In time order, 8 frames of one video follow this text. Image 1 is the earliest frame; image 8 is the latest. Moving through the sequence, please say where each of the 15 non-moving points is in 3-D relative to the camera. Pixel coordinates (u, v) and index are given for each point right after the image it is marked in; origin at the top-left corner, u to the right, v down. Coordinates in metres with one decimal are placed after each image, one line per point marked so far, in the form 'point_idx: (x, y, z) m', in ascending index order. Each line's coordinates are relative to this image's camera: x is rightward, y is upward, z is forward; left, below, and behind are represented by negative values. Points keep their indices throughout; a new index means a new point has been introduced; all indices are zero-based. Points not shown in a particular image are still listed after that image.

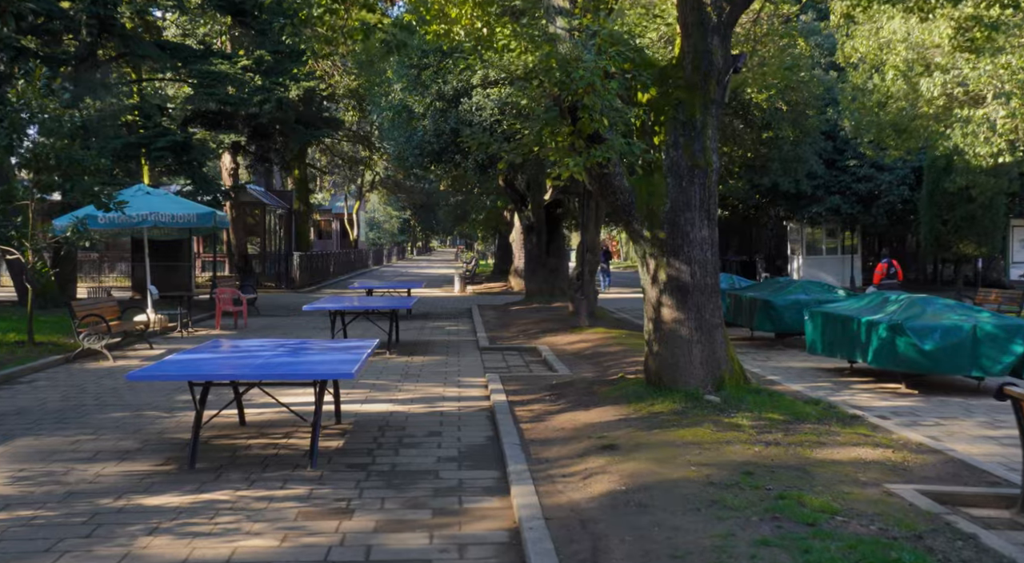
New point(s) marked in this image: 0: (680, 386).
0: (+1.6, -1.0, +9.8) m
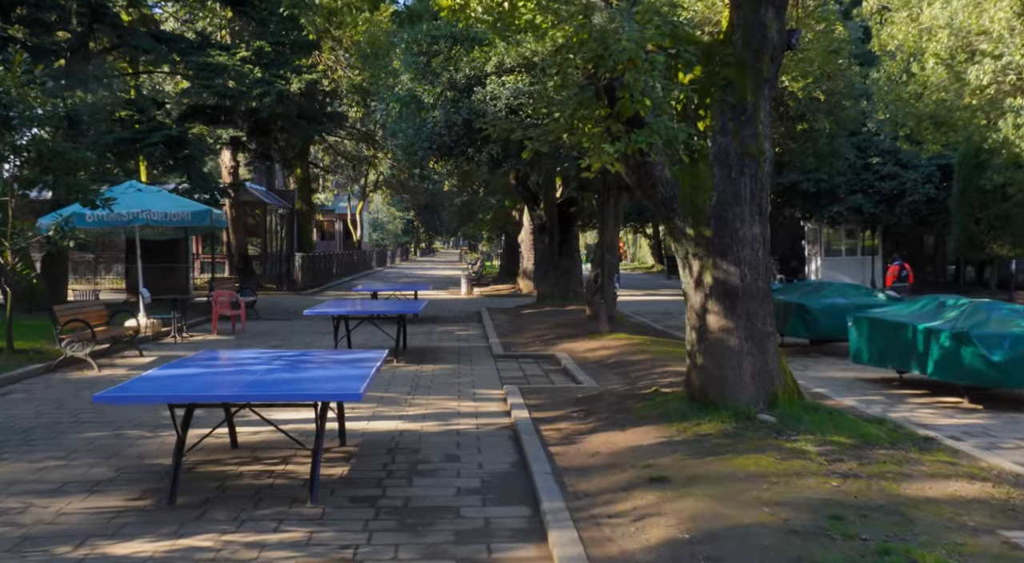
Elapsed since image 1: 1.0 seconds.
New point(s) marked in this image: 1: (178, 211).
0: (+1.9, -1.1, +8.6) m
1: (-6.4, +1.4, +19.1) m
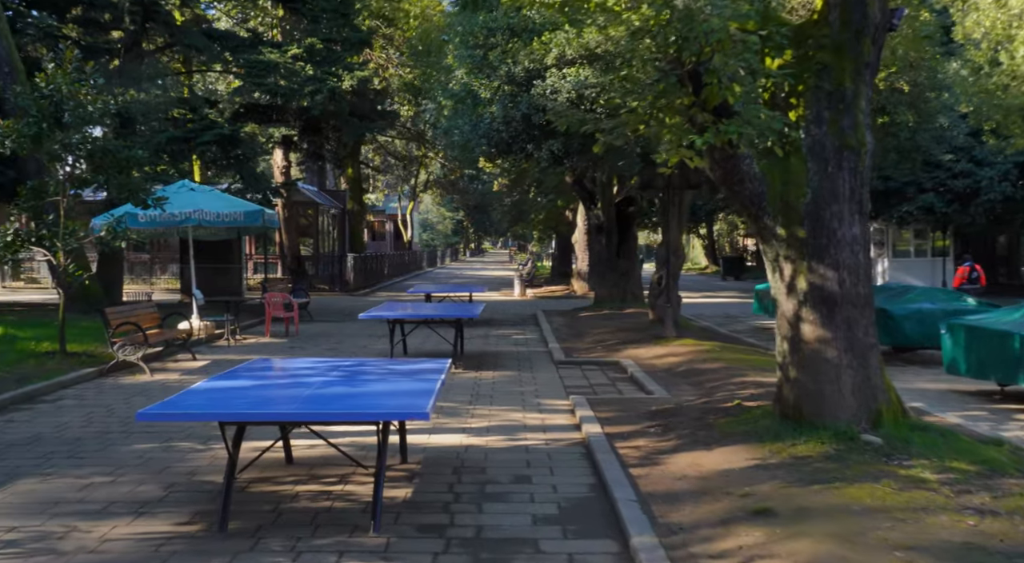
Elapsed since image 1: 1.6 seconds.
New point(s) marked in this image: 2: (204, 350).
0: (+2.5, -1.1, +7.9) m
1: (-5.3, +1.3, +18.7) m
2: (-5.3, -1.2, +17.1) m
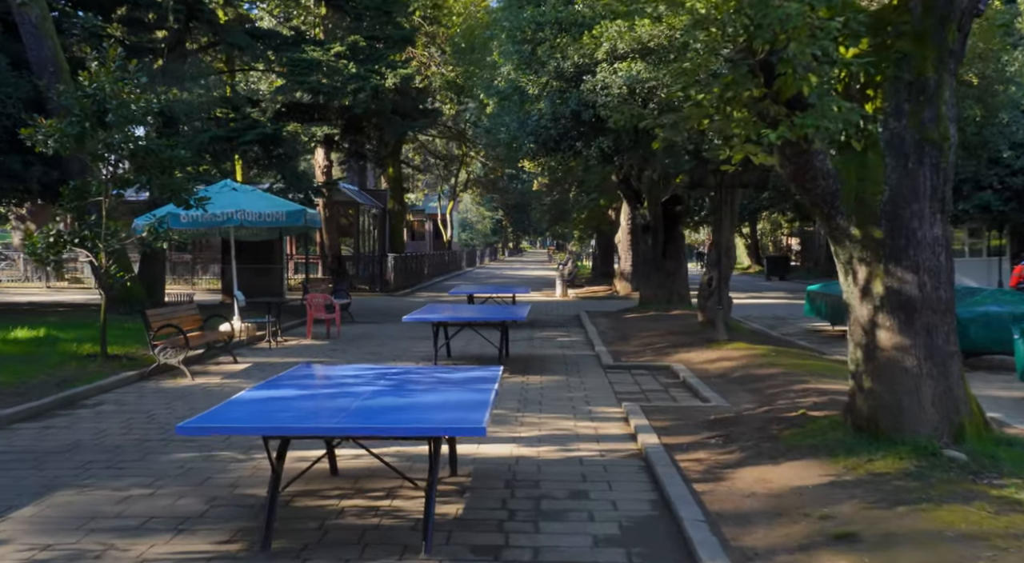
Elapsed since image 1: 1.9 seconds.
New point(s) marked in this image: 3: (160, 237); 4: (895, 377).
0: (+2.9, -1.1, +7.3) m
1: (-4.5, +1.3, +18.5) m
2: (-4.5, -1.2, +16.9) m
3: (-5.5, +0.7, +15.5) m
4: (+2.9, -0.7, +7.4) m
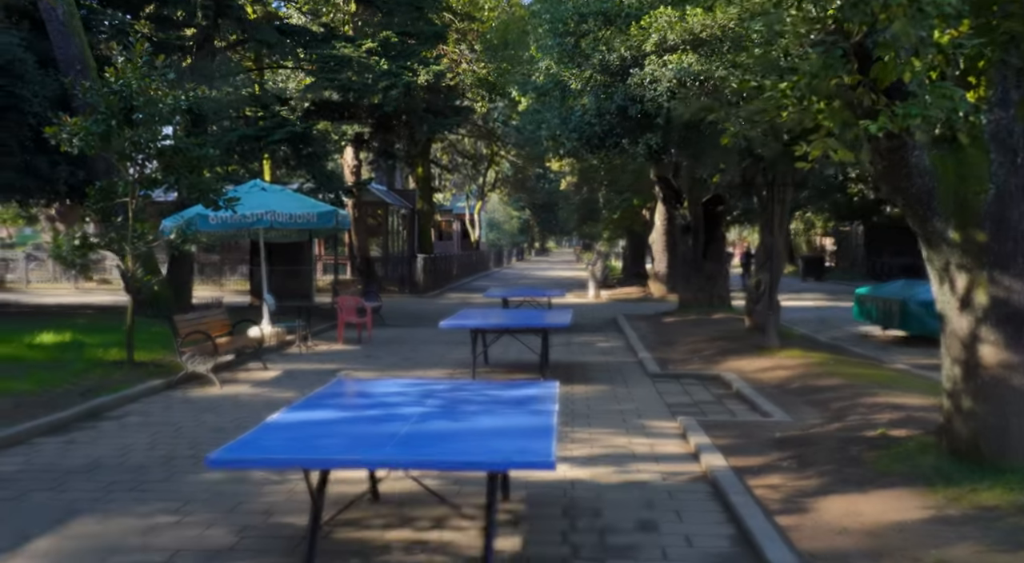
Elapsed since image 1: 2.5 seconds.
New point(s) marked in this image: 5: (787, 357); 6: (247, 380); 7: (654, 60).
0: (+3.3, -1.2, +6.6) m
1: (-3.8, +1.3, +17.9) m
2: (-3.9, -1.3, +16.3) m
3: (-4.9, +0.6, +14.9) m
4: (+3.3, -0.8, +6.6) m
5: (+4.0, -1.1, +14.5) m
6: (-3.7, -1.4, +13.8) m
7: (+1.9, +2.9, +13.1) m
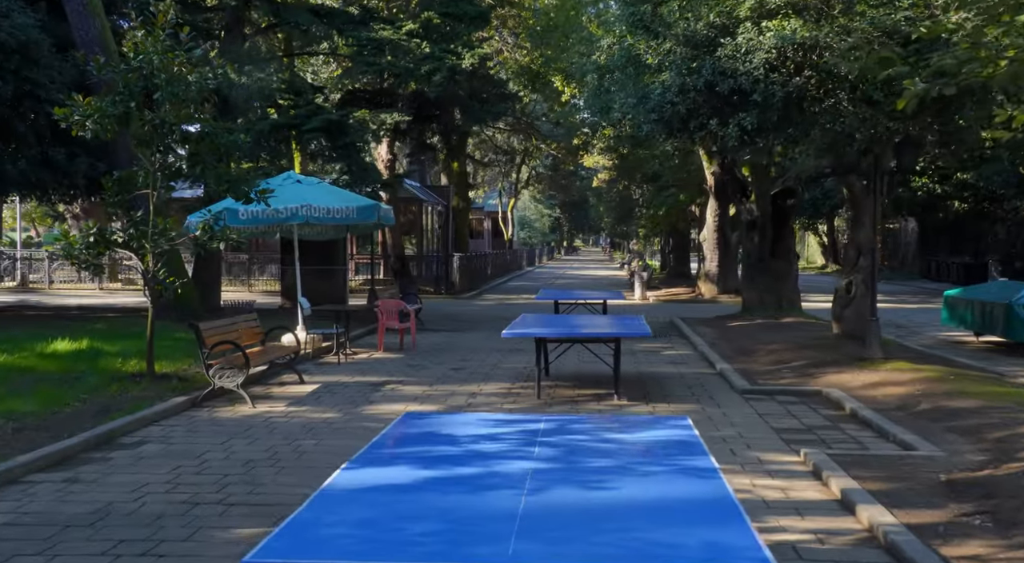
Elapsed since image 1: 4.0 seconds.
0: (+4.0, -1.2, +4.7) m
1: (-2.8, +1.2, +16.2) m
2: (-3.0, -1.3, +14.7) m
3: (-4.0, +0.6, +13.3) m
4: (+3.9, -0.8, +4.8) m
5: (+4.9, -1.1, +12.6) m
6: (-2.8, -1.4, +12.2) m
7: (+2.7, +2.9, +11.3) m
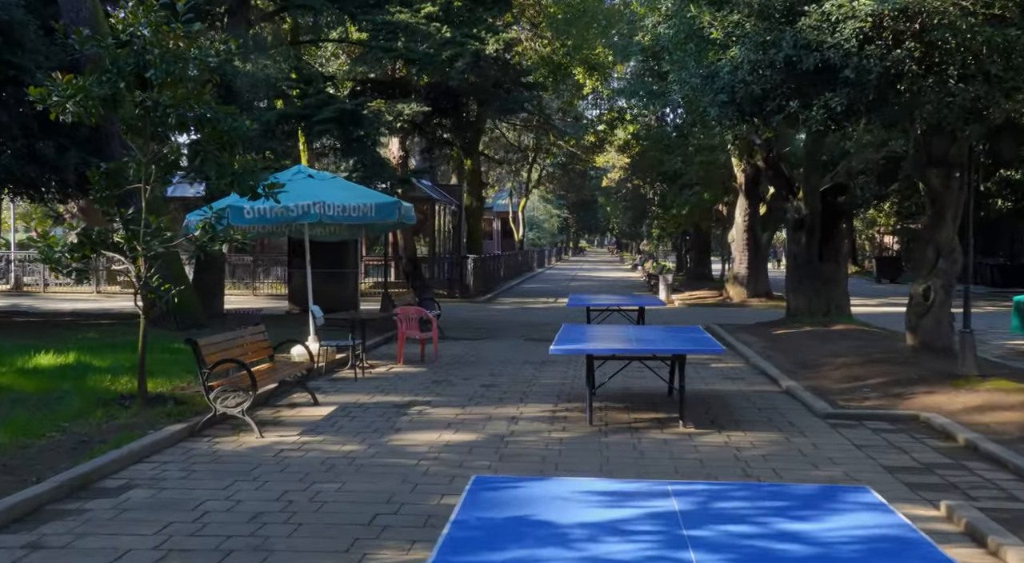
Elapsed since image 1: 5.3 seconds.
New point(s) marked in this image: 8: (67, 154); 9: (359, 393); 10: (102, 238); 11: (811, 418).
0: (+4.5, -1.3, +3.1) m
1: (-2.3, +1.2, +14.6) m
2: (-2.4, -1.4, +13.0) m
3: (-3.5, +0.5, +11.6) m
4: (+4.4, -0.9, +3.1) m
5: (+5.4, -1.2, +11.0) m
6: (-2.3, -1.5, +10.5) m
7: (+3.2, +2.8, +9.6) m
8: (-7.9, +2.3, +17.6) m
9: (-1.9, -1.4, +12.5) m
10: (-4.6, +0.5, +11.1) m
11: (+3.2, -1.5, +10.8) m
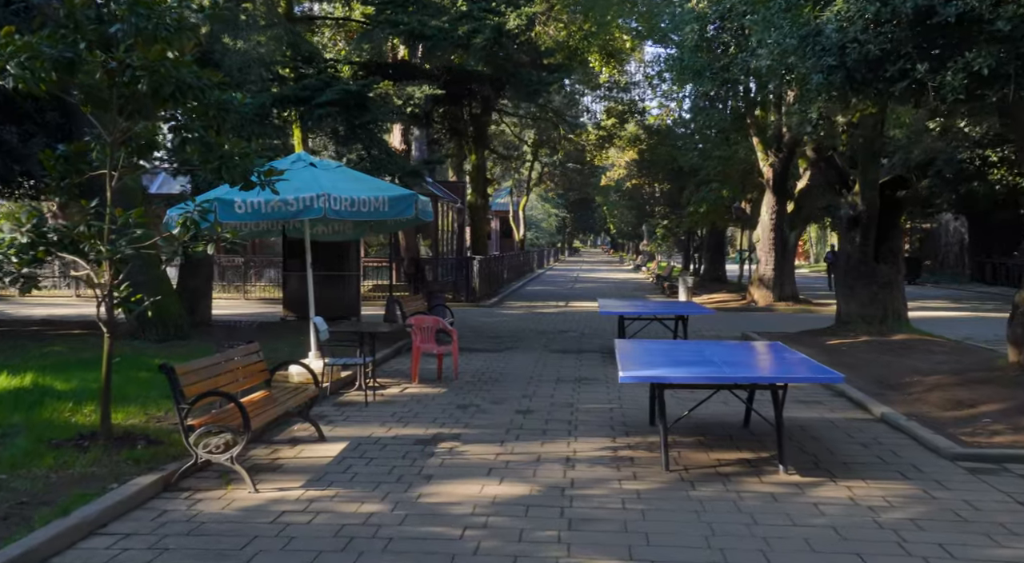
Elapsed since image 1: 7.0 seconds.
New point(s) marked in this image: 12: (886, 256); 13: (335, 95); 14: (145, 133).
0: (+5.0, -1.4, +1.0) m
1: (-1.8, +1.1, +12.5) m
2: (-2.0, -1.4, +10.9) m
3: (-3.0, +0.5, +9.5) m
4: (+5.0, -1.0, +1.1) m
5: (+5.9, -1.3, +8.9) m
6: (-1.9, -1.6, +8.4) m
7: (+3.7, +2.7, +7.5) m
8: (-7.5, +2.2, +15.5) m
9: (-1.5, -1.5, +10.4) m
10: (-4.1, +0.4, +9.0) m
11: (+3.7, -1.6, +8.7) m
12: (+6.9, +0.5, +18.2) m
13: (-2.9, +3.0, +16.2) m
14: (-3.3, +1.4, +9.1) m
